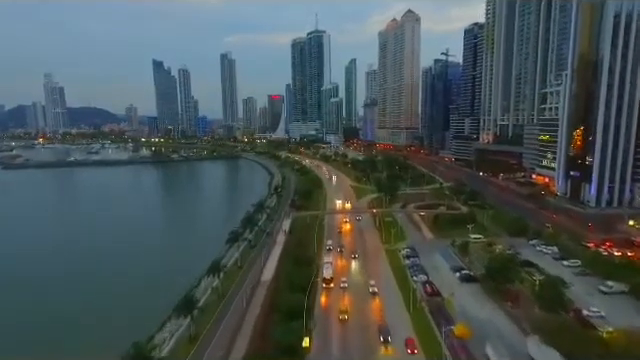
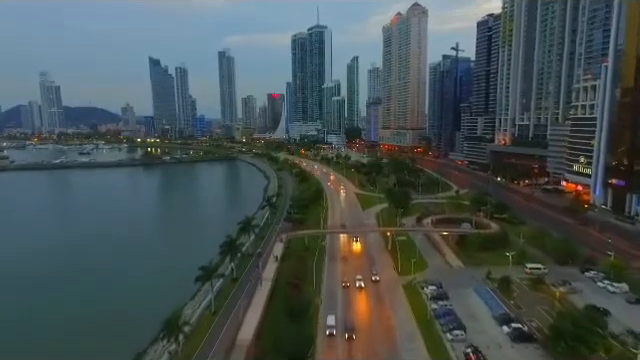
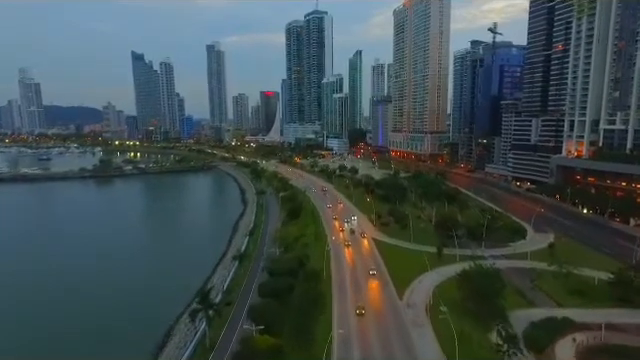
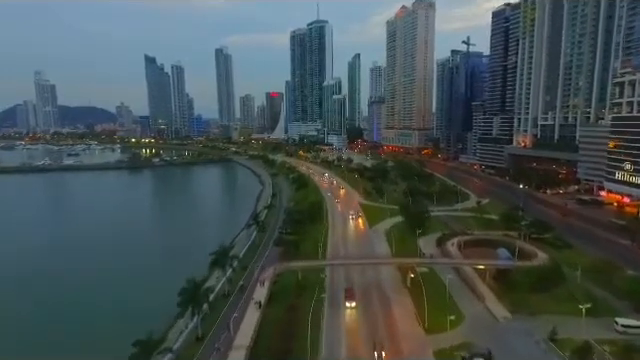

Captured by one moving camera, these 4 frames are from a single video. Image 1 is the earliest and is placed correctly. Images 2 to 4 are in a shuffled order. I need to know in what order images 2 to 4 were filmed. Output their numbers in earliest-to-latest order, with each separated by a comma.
2, 4, 3
